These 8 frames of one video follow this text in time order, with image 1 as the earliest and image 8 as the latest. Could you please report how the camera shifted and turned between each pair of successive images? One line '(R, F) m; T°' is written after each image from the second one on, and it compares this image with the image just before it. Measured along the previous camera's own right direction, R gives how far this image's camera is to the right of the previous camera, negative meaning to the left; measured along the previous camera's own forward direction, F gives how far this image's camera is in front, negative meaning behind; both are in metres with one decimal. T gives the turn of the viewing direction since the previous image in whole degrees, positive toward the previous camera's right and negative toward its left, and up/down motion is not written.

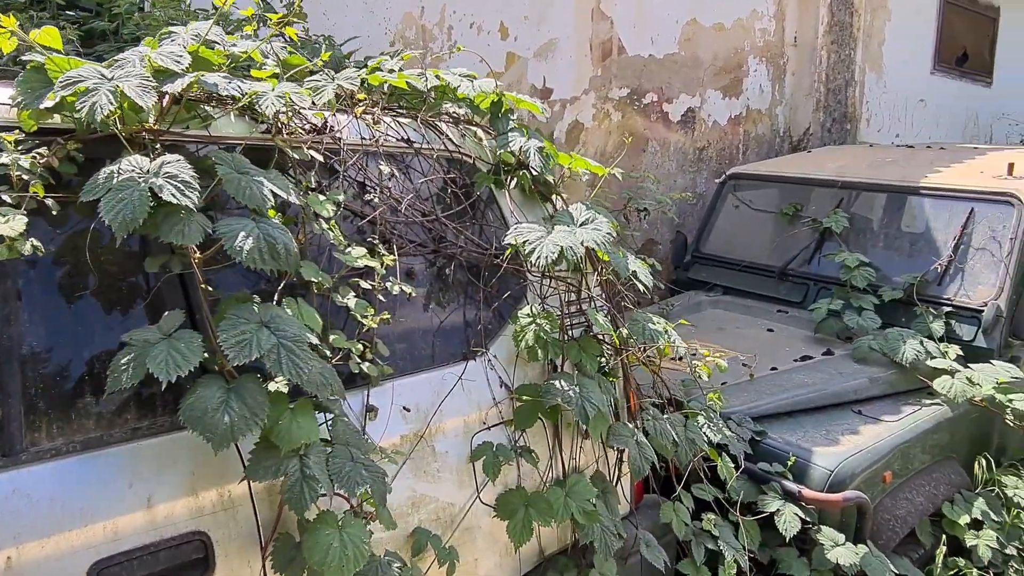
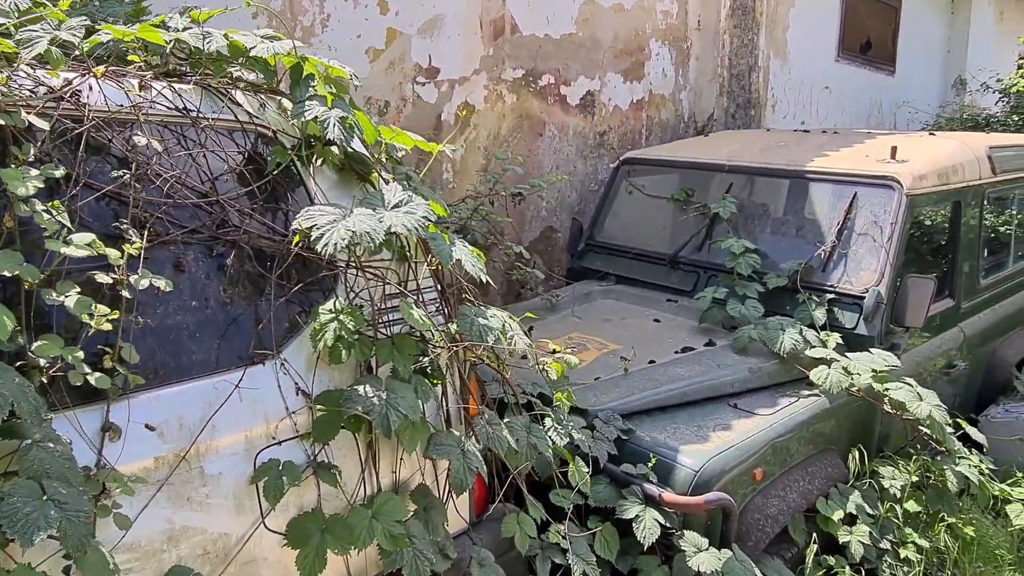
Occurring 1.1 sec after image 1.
(+0.3, +0.2) m; +5°
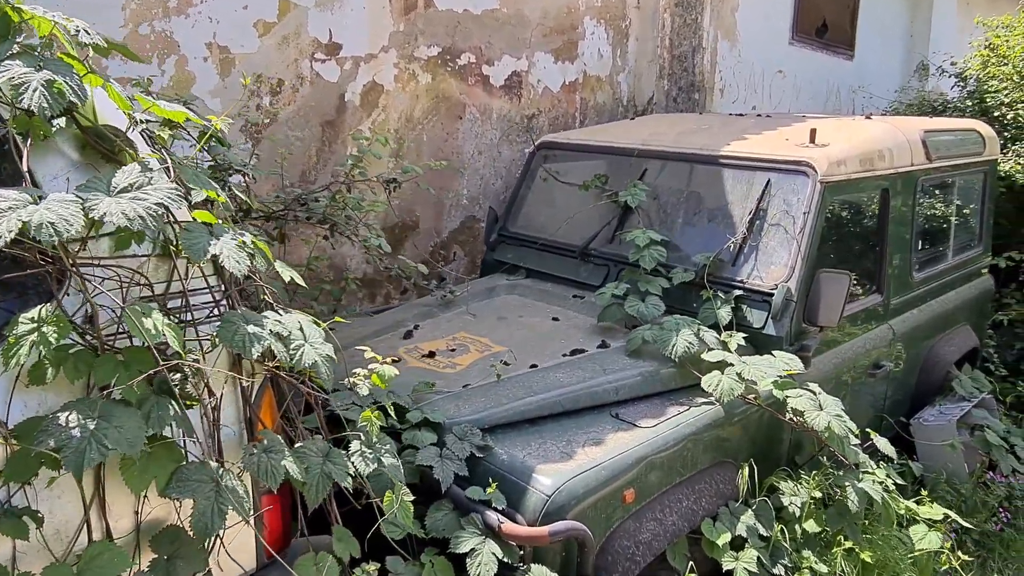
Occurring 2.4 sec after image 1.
(+0.5, +0.3) m; +1°
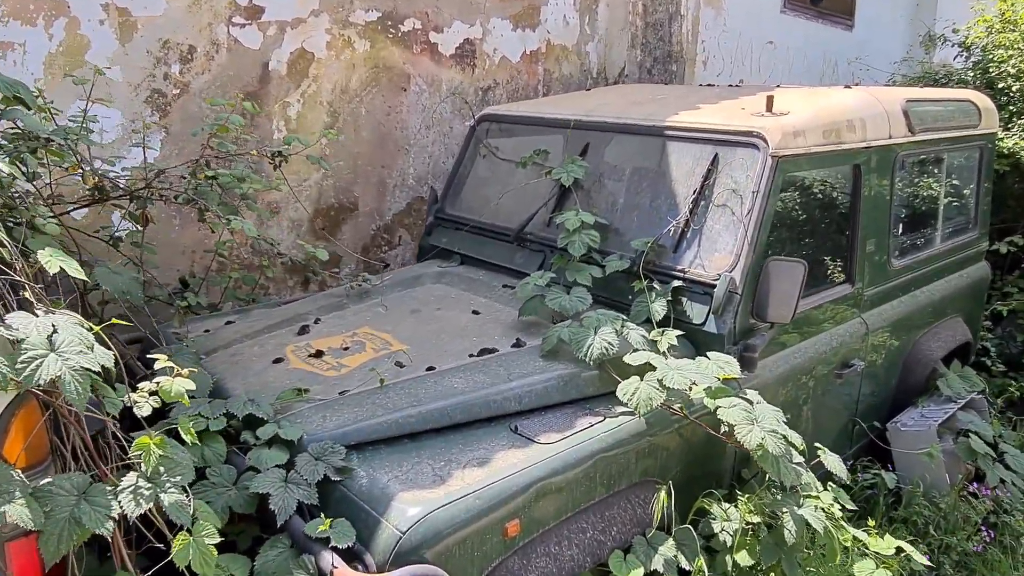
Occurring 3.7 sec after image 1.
(+0.4, +0.4) m; -1°
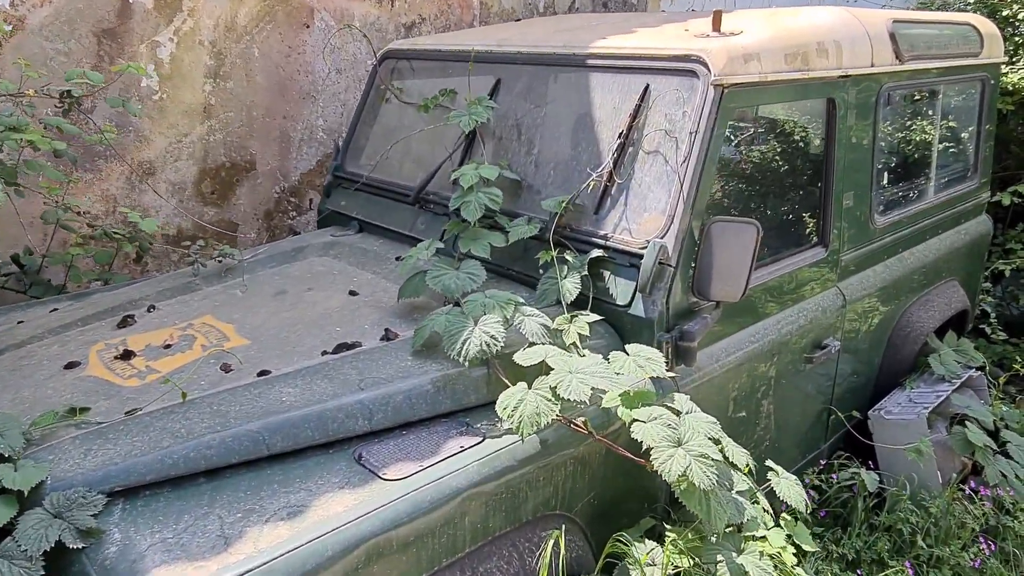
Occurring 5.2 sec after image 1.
(+0.4, +0.6) m; 0°
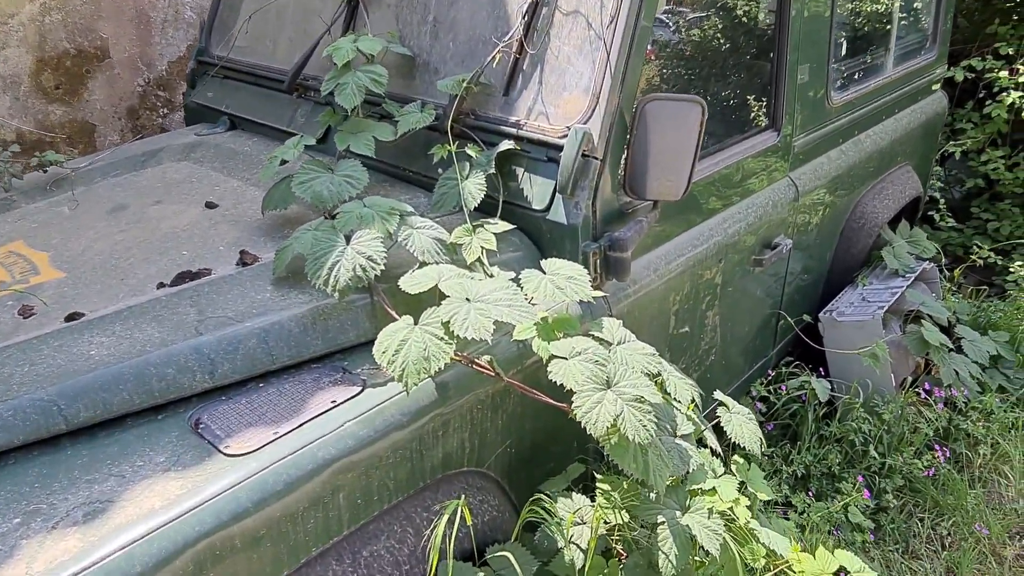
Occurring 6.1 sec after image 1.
(+0.1, +0.4) m; +4°
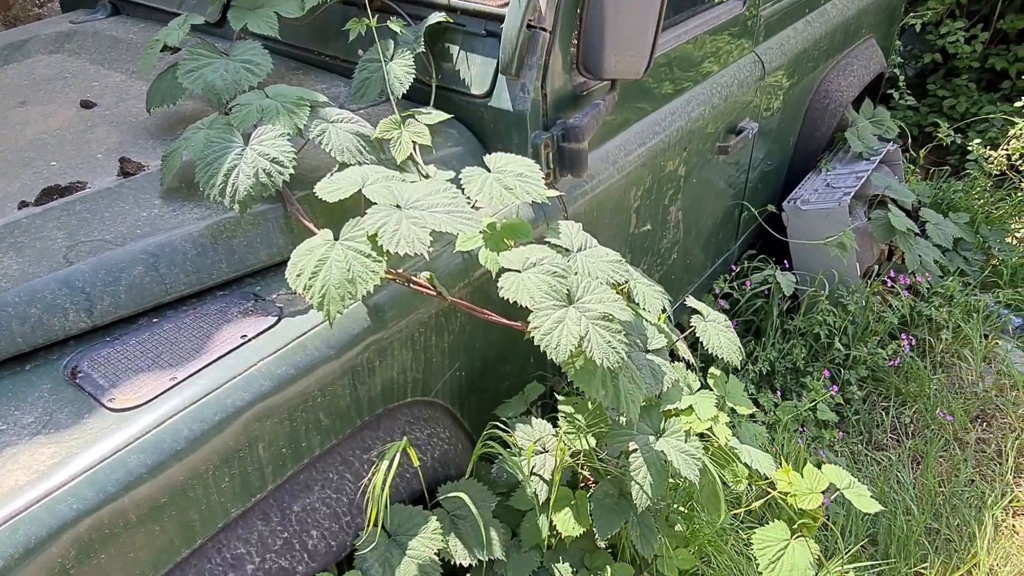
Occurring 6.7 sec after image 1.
(0.0, +0.2) m; +4°
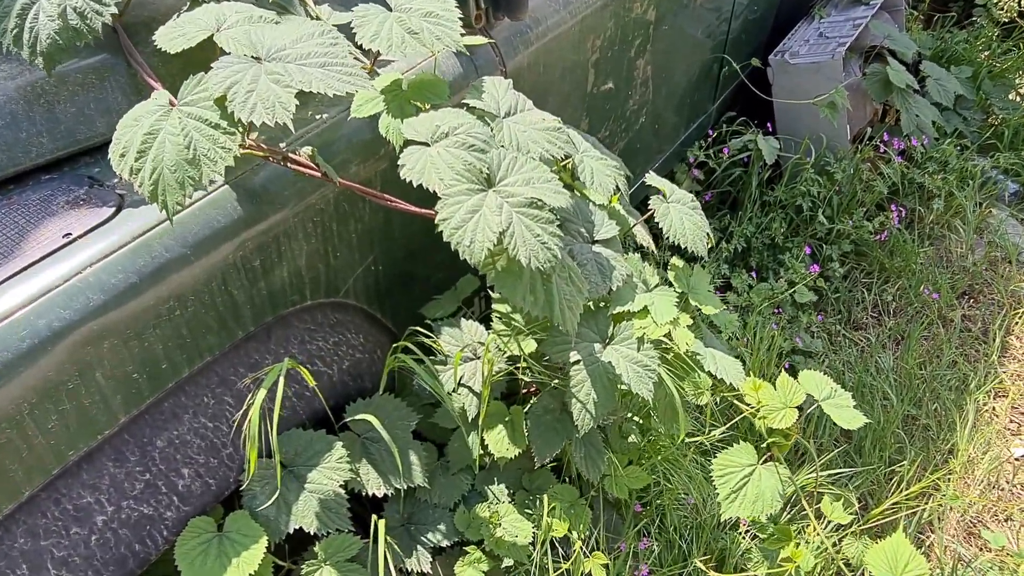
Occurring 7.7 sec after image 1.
(+0.1, +0.3) m; +1°
